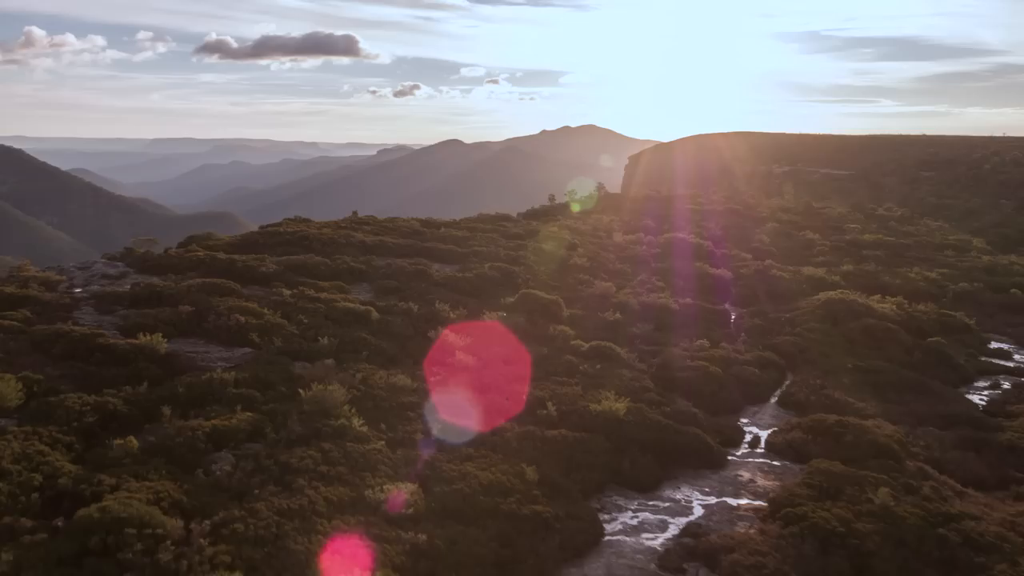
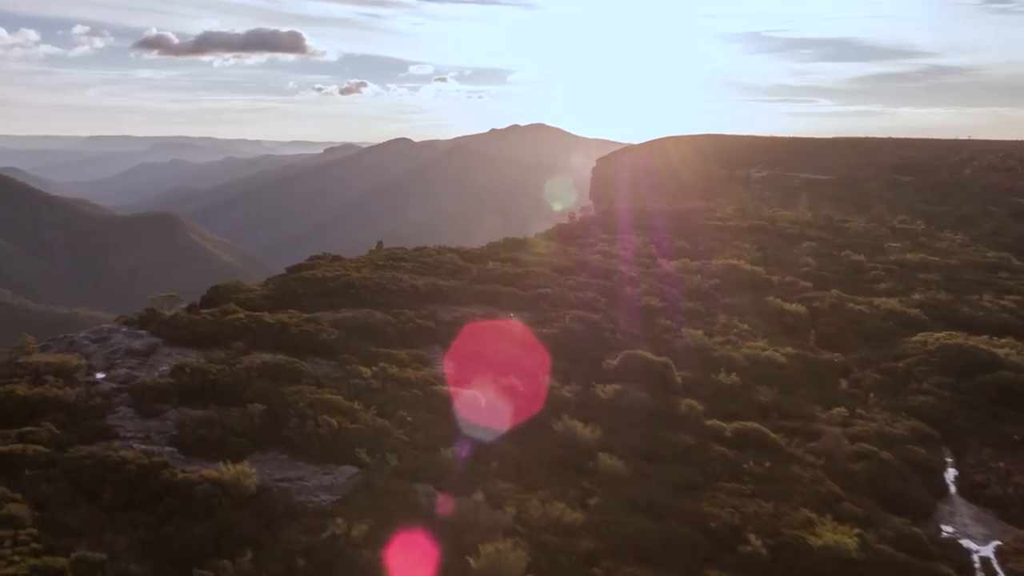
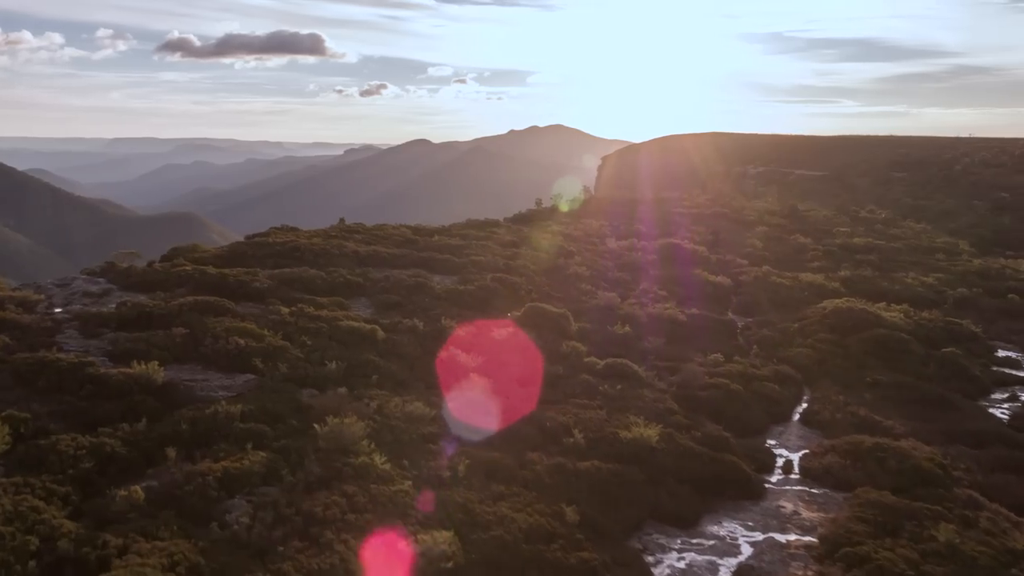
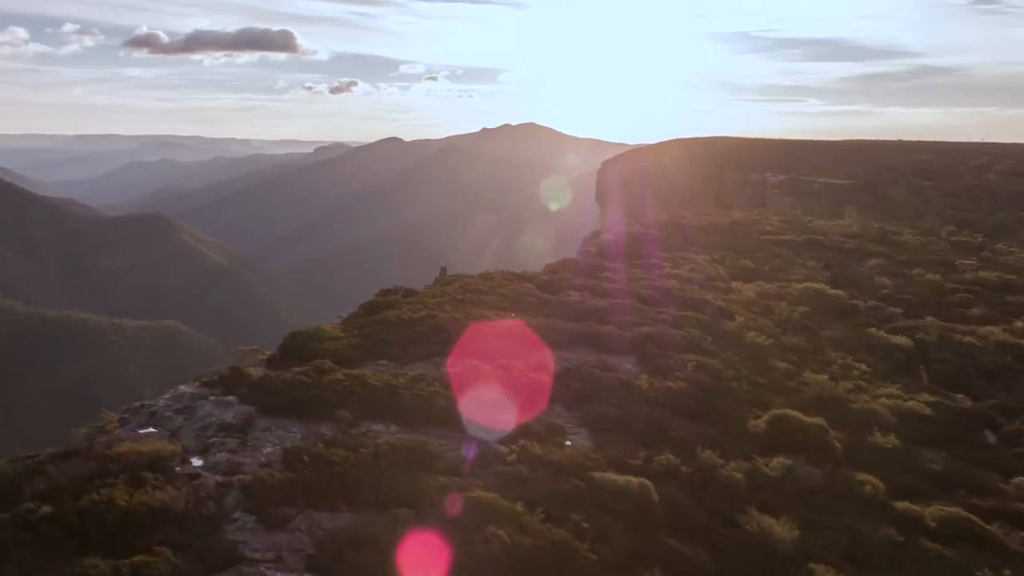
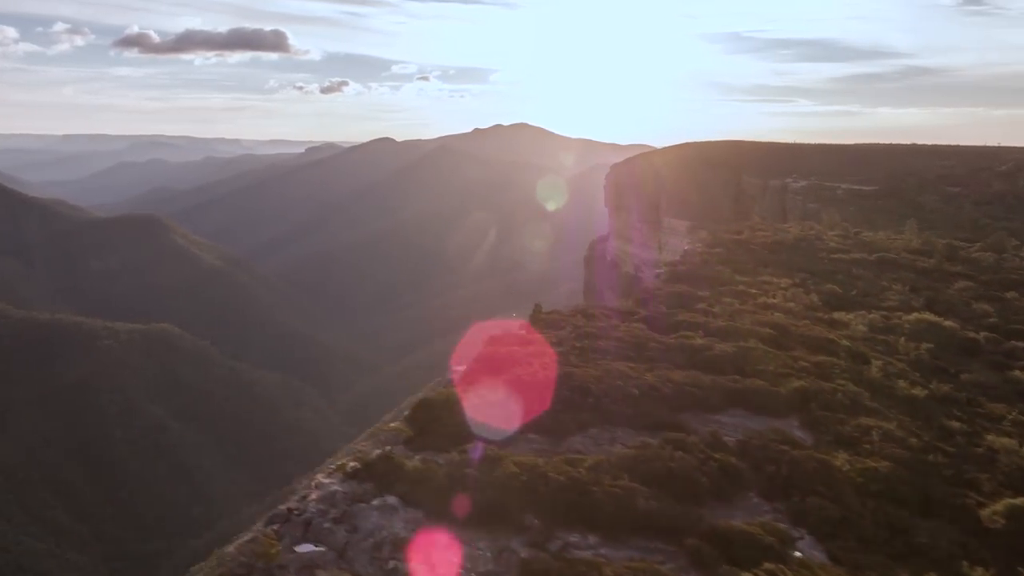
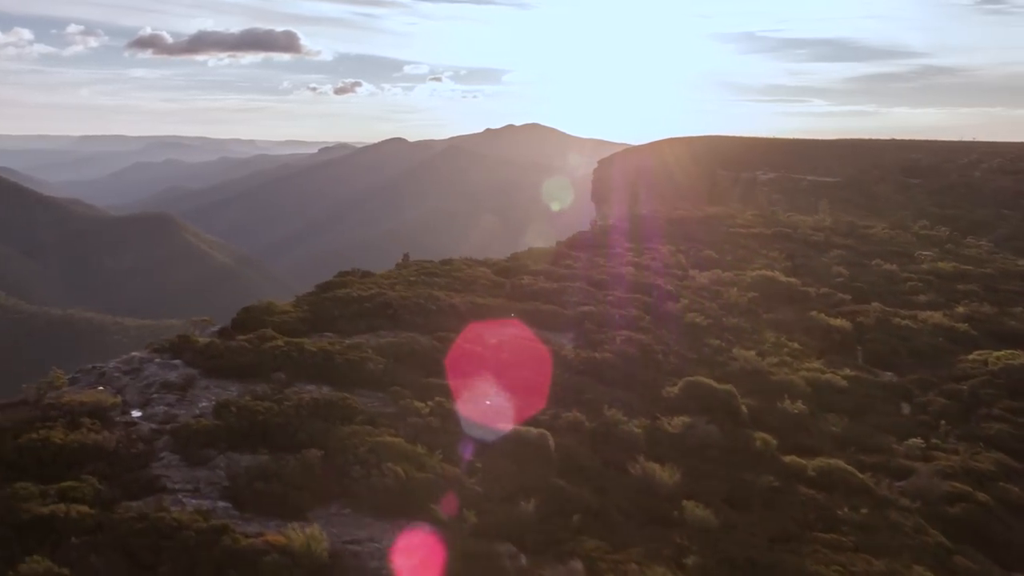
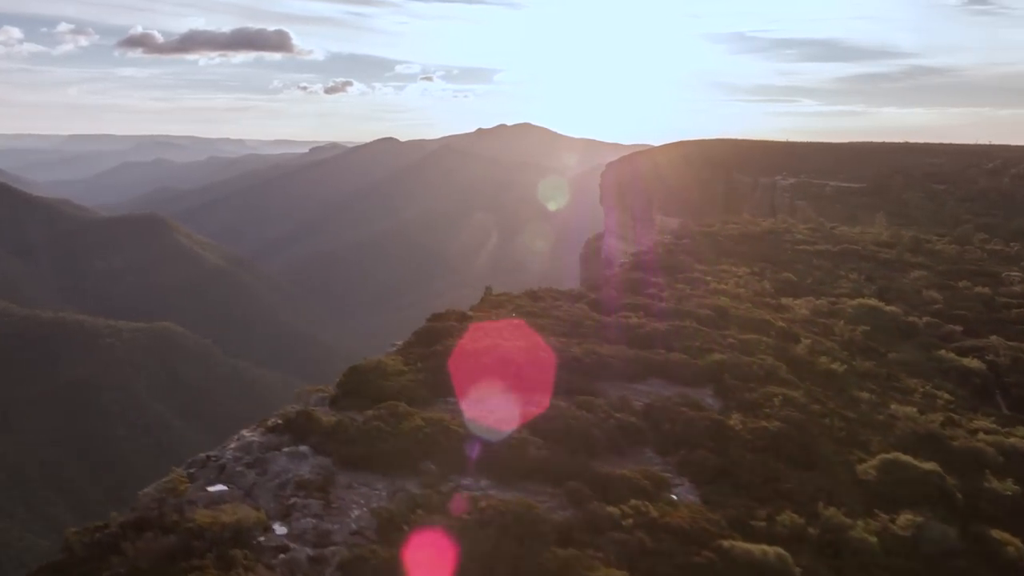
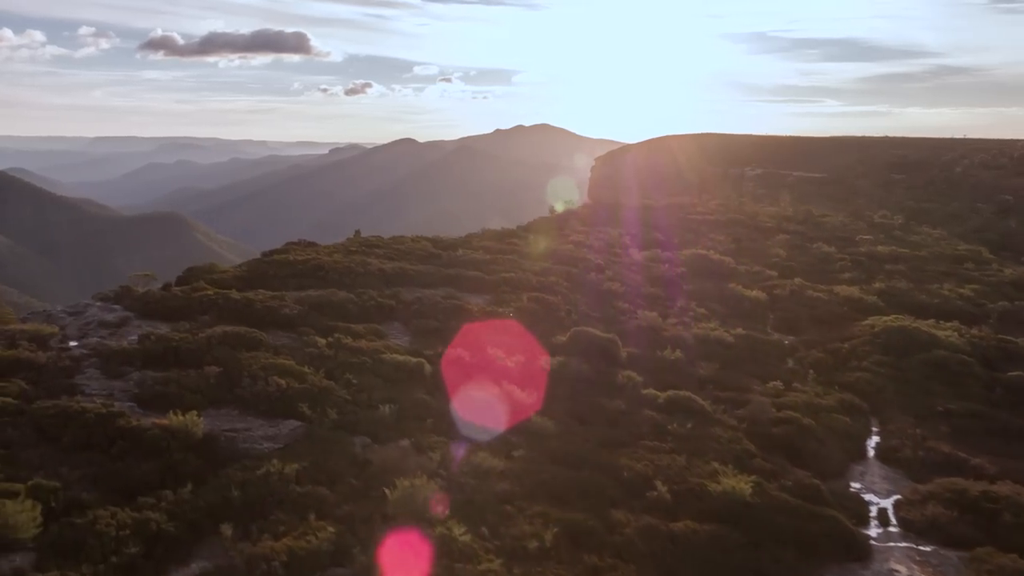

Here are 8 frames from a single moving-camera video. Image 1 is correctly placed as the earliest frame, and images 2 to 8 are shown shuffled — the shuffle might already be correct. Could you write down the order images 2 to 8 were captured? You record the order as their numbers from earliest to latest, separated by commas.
3, 8, 2, 6, 4, 7, 5
